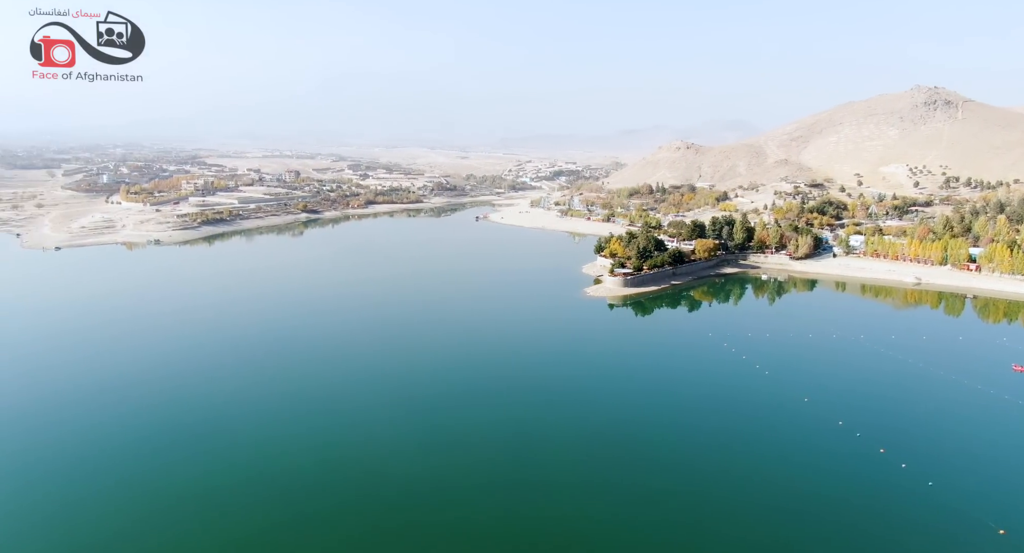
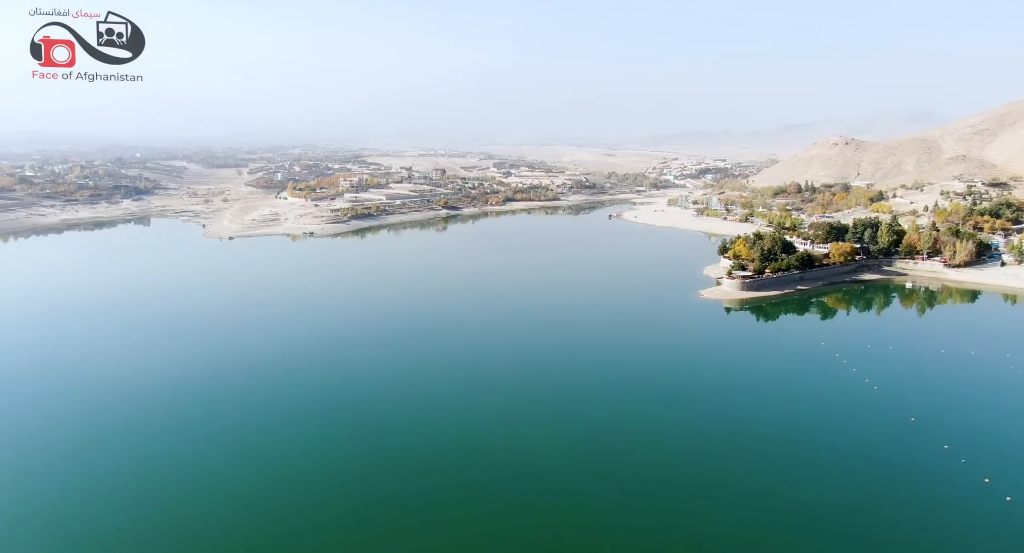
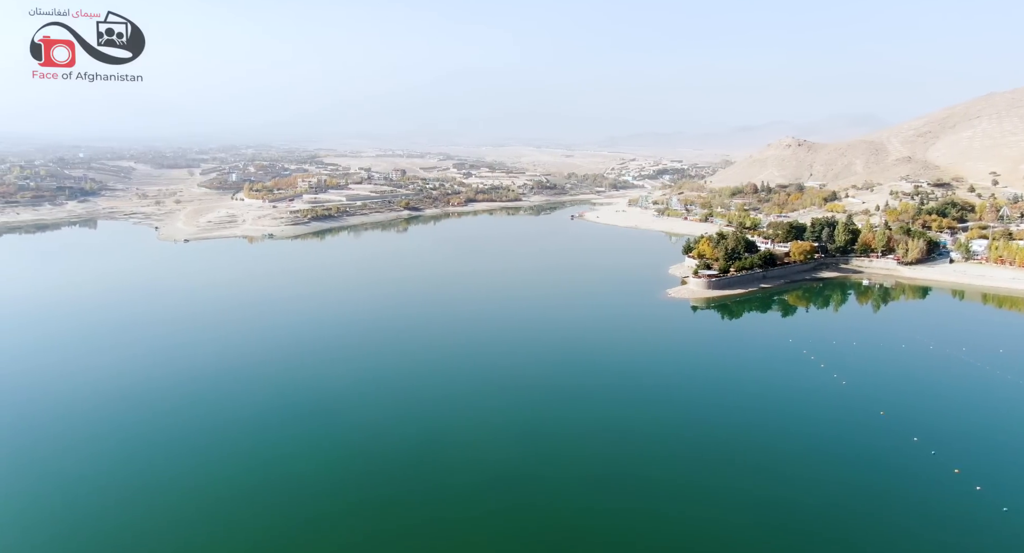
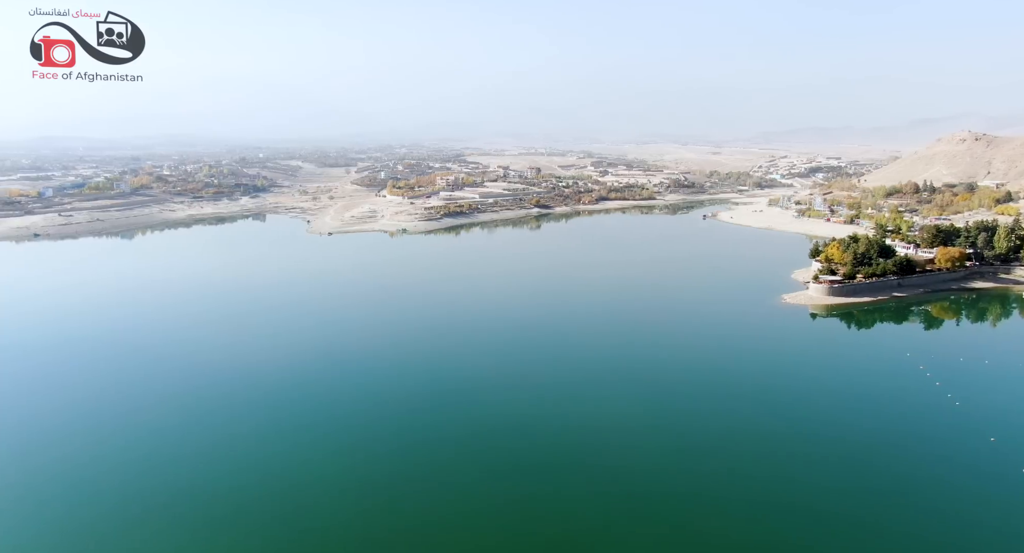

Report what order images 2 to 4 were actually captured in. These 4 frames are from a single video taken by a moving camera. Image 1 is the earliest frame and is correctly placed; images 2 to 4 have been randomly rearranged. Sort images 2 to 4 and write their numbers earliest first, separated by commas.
3, 2, 4
